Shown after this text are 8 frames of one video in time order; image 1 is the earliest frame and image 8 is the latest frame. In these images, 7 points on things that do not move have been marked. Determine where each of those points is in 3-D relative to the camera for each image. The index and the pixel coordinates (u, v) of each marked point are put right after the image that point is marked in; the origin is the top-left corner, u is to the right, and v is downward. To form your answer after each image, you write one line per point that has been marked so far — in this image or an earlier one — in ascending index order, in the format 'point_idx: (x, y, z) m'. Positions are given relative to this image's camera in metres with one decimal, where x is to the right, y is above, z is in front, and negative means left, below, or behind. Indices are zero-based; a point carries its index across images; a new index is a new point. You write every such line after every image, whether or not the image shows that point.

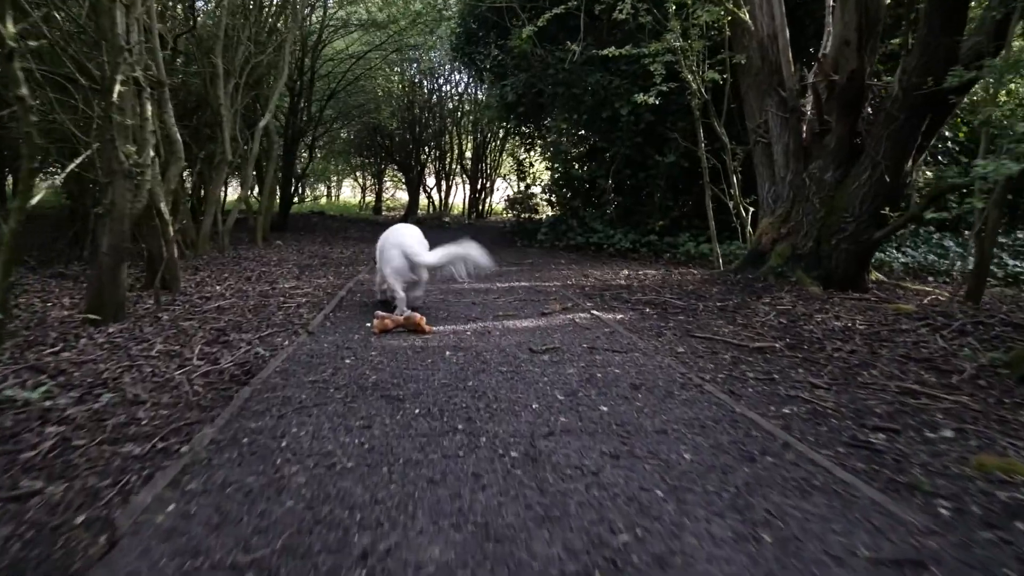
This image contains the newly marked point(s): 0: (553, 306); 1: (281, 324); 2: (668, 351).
0: (+0.5, -0.2, +9.7) m
1: (-2.3, -0.4, +7.8) m
2: (+1.4, -0.5, +6.9) m
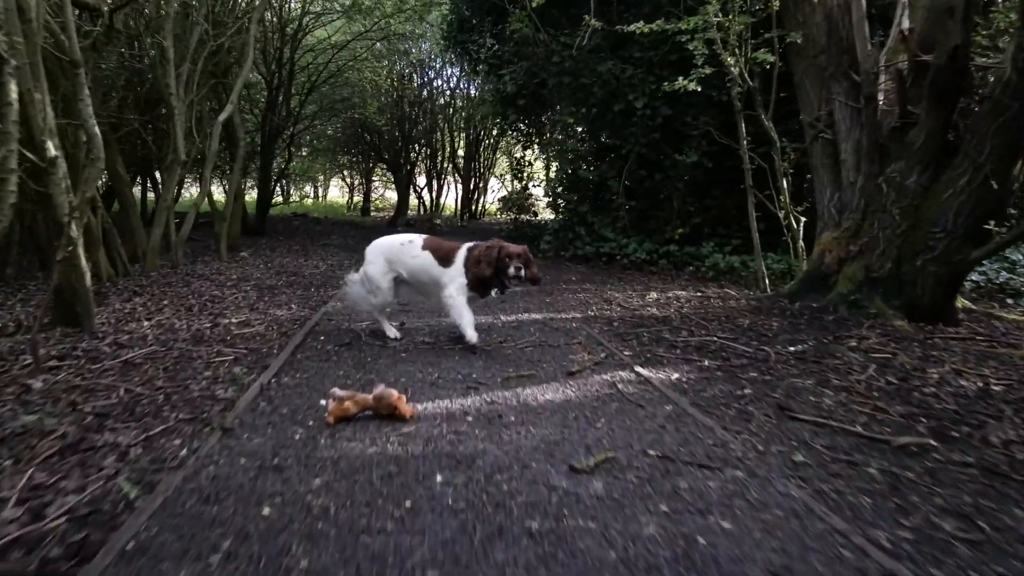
0: (+0.6, -0.7, +7.3) m
1: (-2.2, -0.8, +5.3) m
2: (+1.5, -1.0, +4.5) m
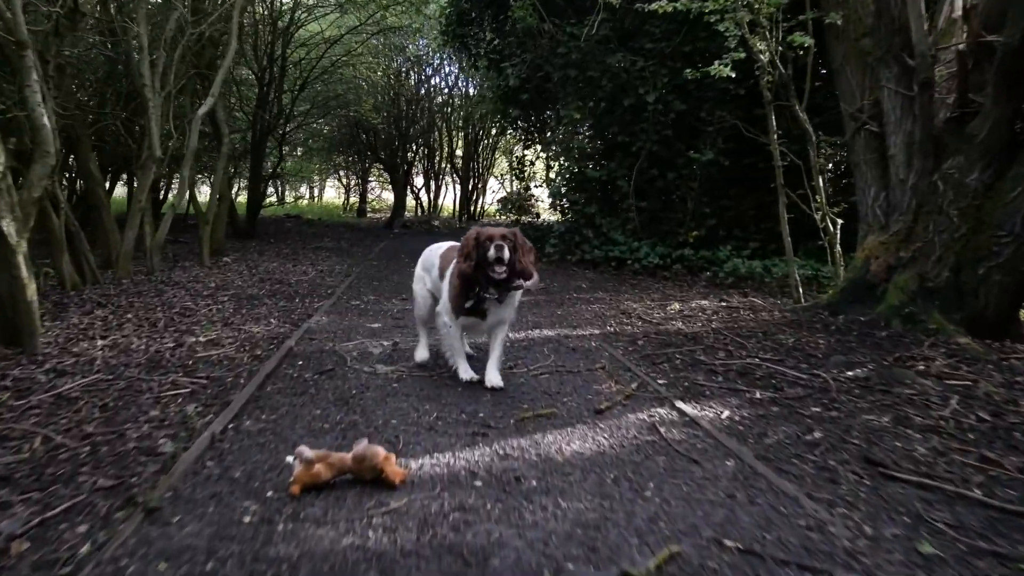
0: (+0.7, -0.8, +6.1) m
1: (-2.1, -0.9, +4.1) m
2: (+1.6, -1.1, +3.3) m
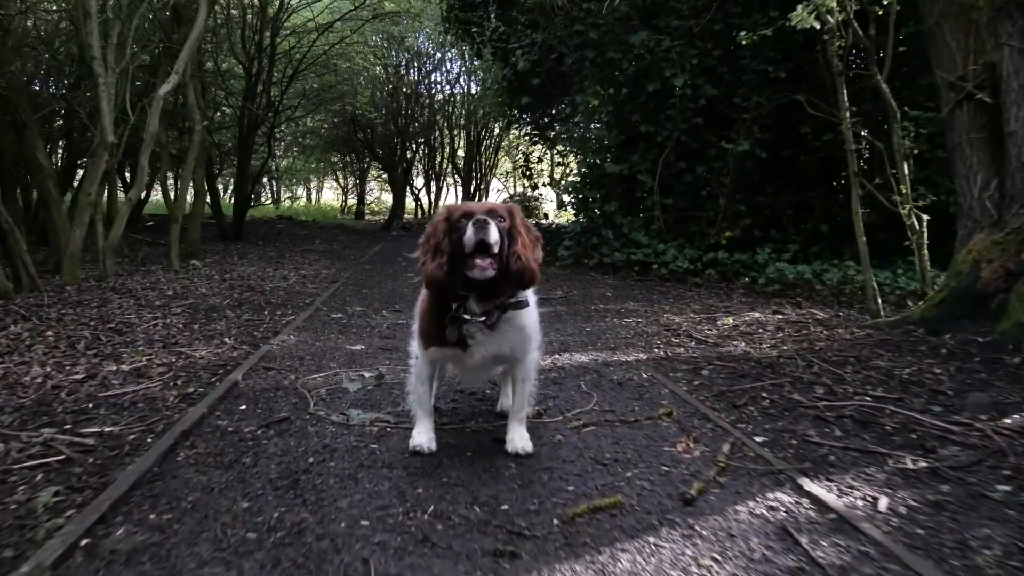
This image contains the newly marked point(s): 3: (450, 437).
0: (+0.9, -0.9, +4.2) m
1: (-1.9, -1.0, +2.2) m
2: (+1.8, -1.2, +1.4) m
3: (-0.3, -0.8, +4.3) m
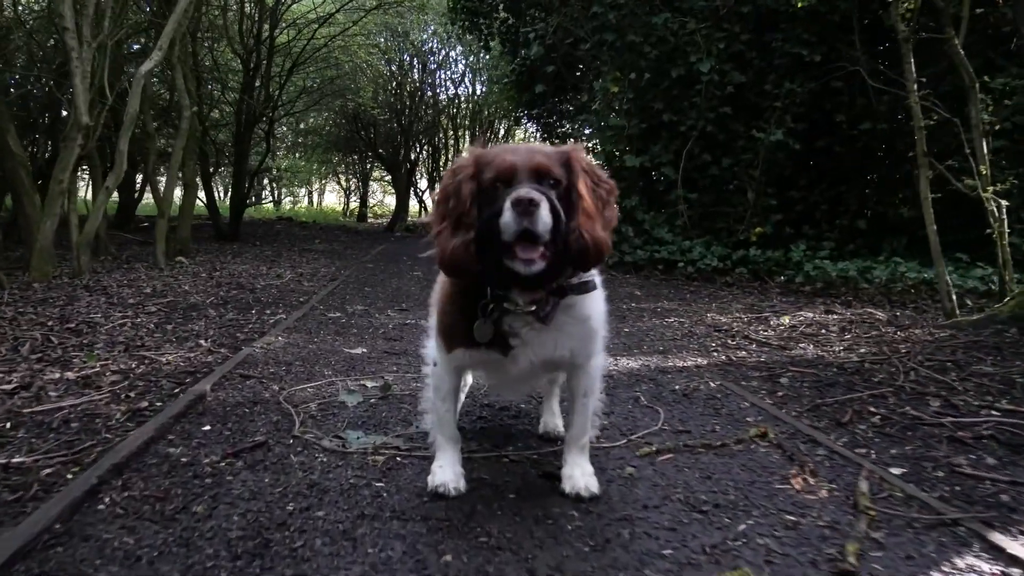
0: (+1.1, -0.8, +3.0) m
1: (-1.7, -0.9, +1.1) m
2: (+2.0, -1.1, +0.3) m
3: (-0.1, -0.7, +3.1) m
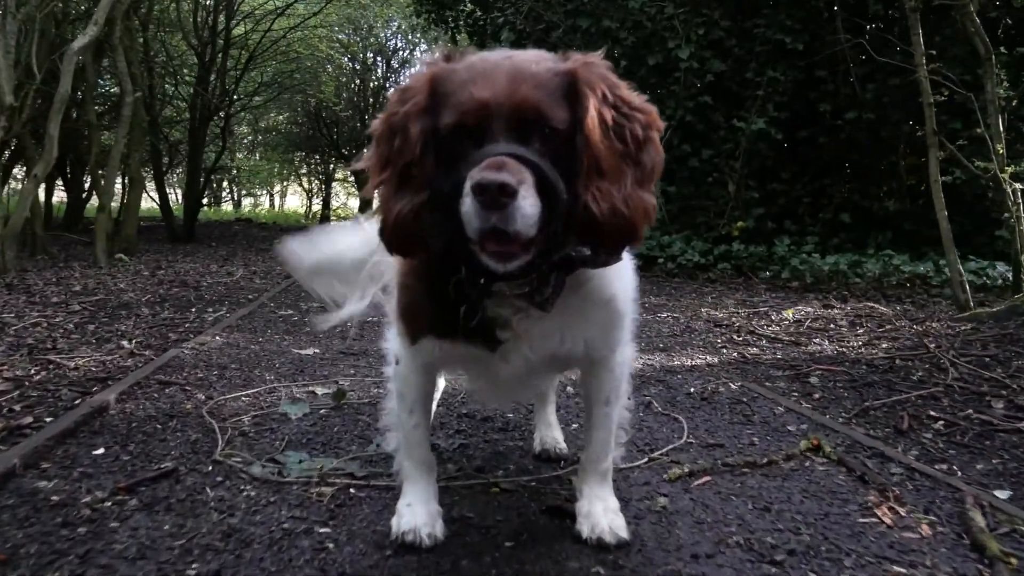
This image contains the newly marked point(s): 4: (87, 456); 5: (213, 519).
0: (+1.1, -0.7, +2.3) m
1: (-1.6, -0.8, +0.2) m
2: (+2.1, -0.9, -0.5) m
3: (-0.1, -0.7, +2.3) m
4: (-1.5, -0.6, +2.8) m
5: (-0.9, -0.7, +2.2) m
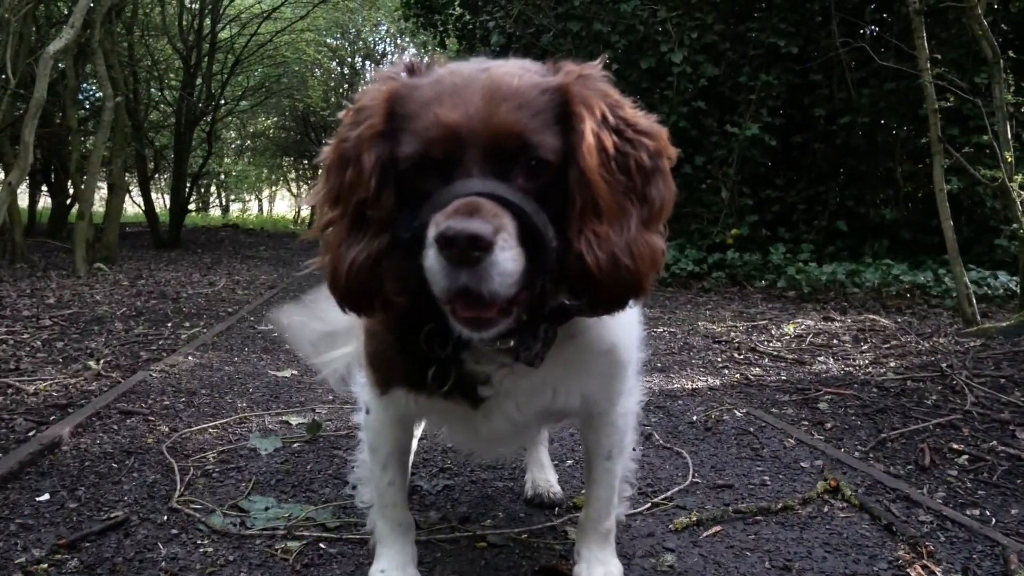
0: (+1.1, -0.8, +2.0) m
1: (-1.6, -0.9, 0.0) m
2: (+2.1, -1.0, -0.7) m
3: (-0.2, -0.8, +2.1) m
4: (-1.5, -0.7, +2.5) m
5: (-0.9, -0.8, +1.9) m
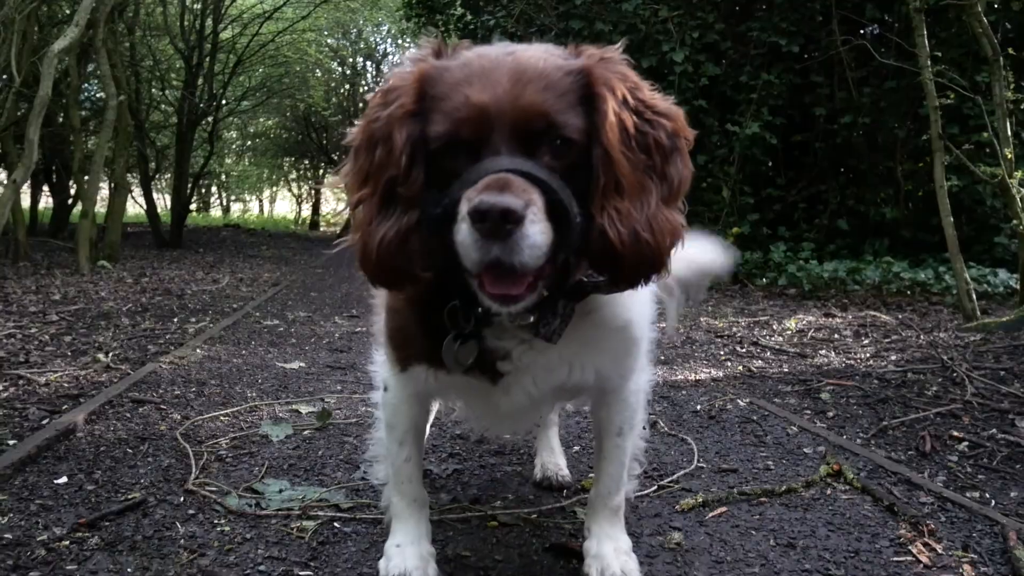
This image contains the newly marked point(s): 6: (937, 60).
0: (+1.1, -0.7, +2.1) m
1: (-1.6, -0.8, 0.0) m
2: (+2.1, -1.0, -0.6) m
3: (-0.1, -0.7, +2.1) m
4: (-1.5, -0.6, +2.5) m
5: (-0.9, -0.7, +2.0) m
6: (+3.5, +1.9, +6.4) m
